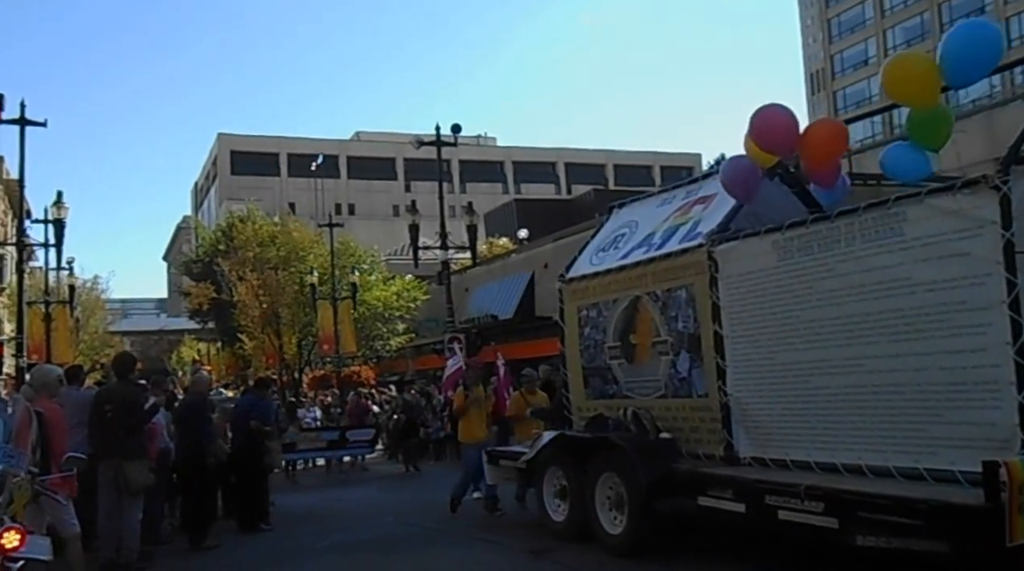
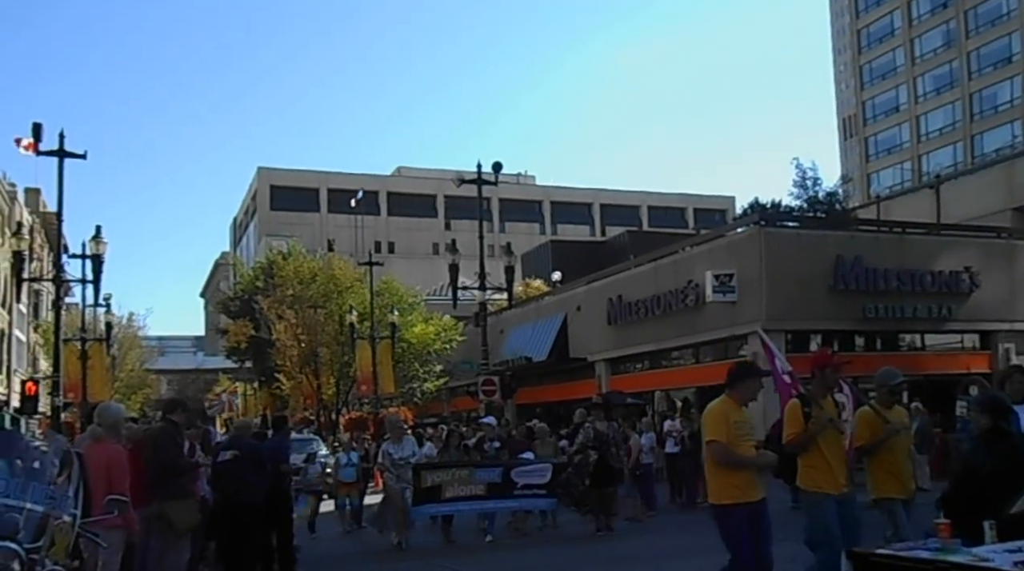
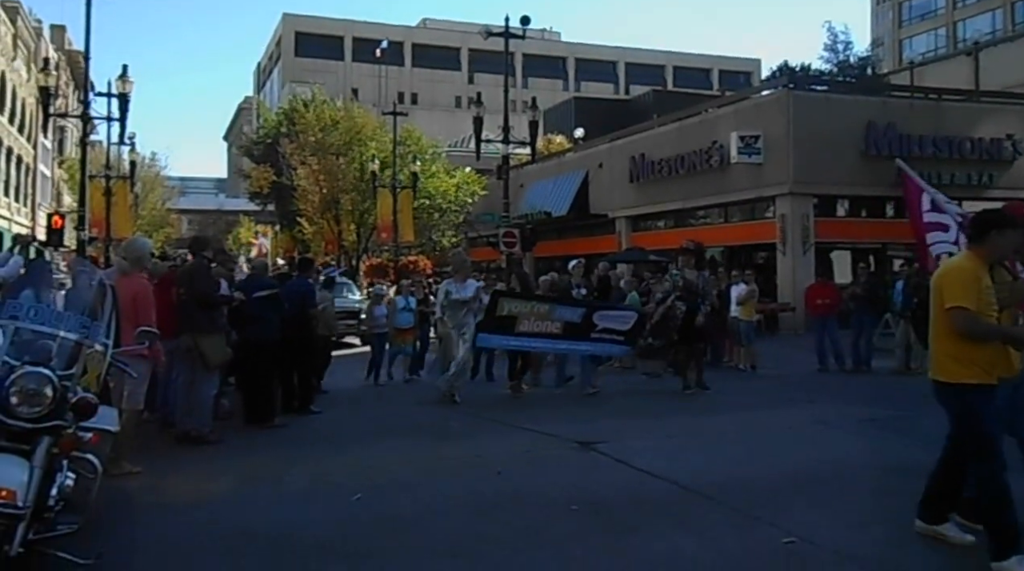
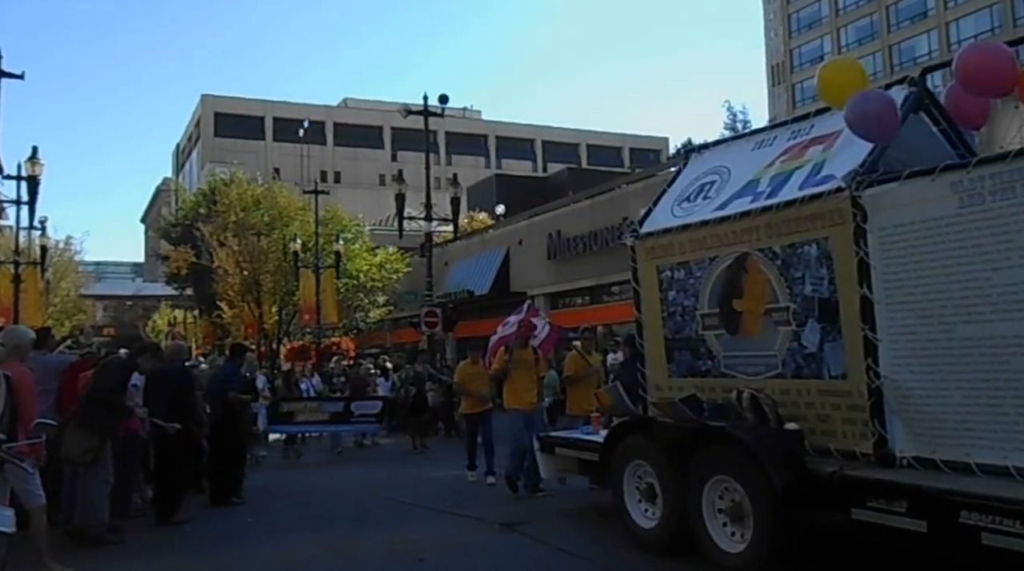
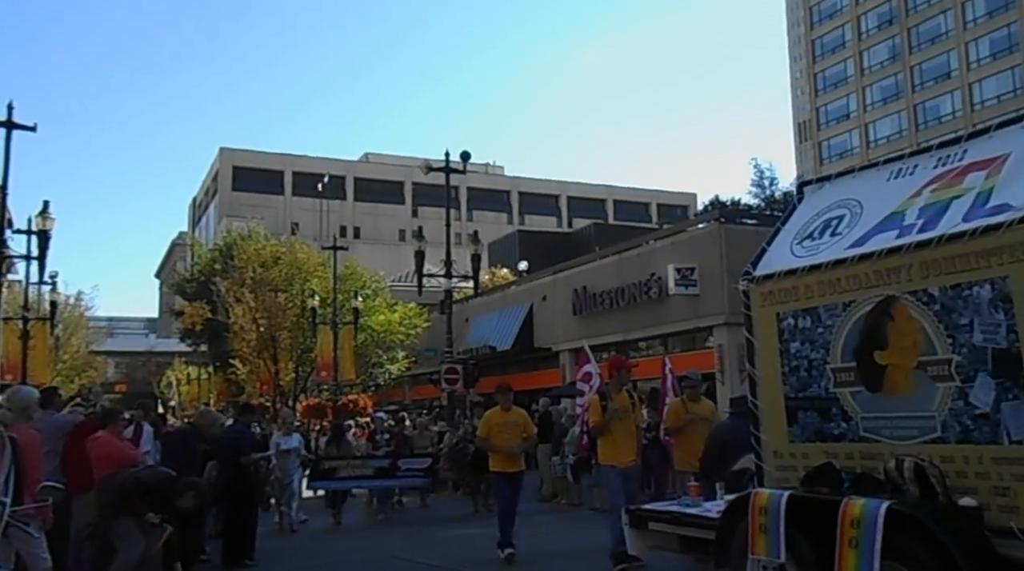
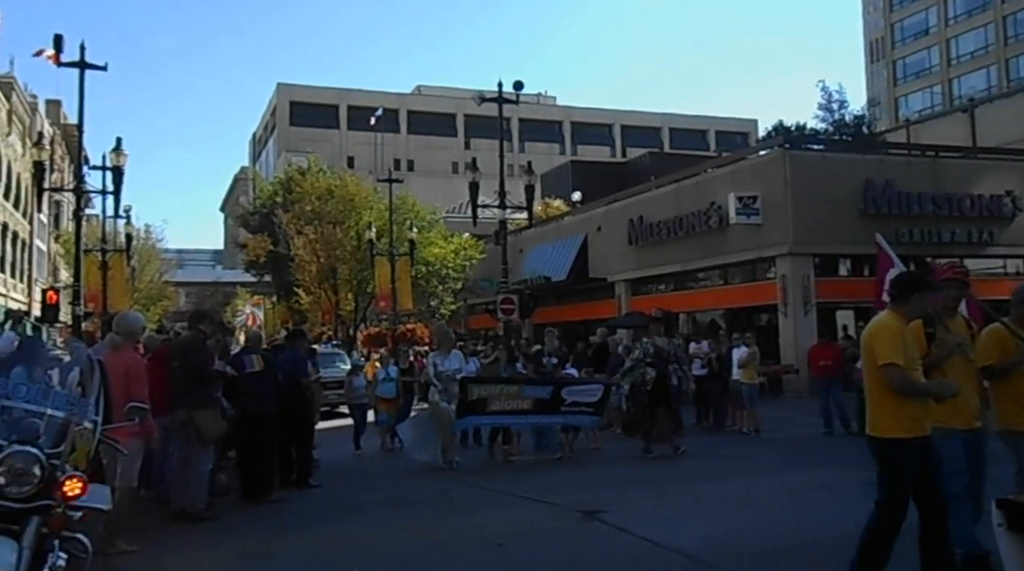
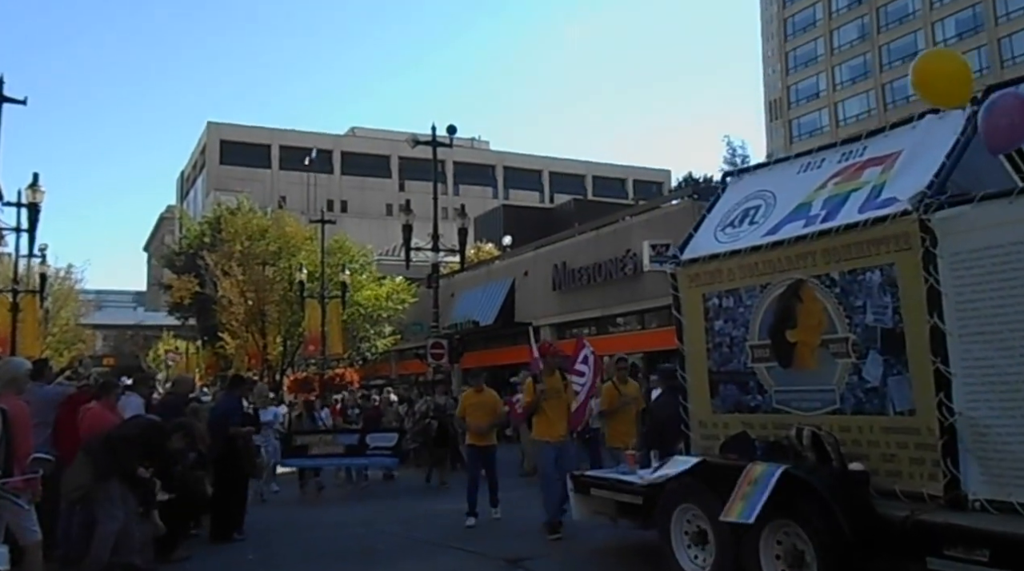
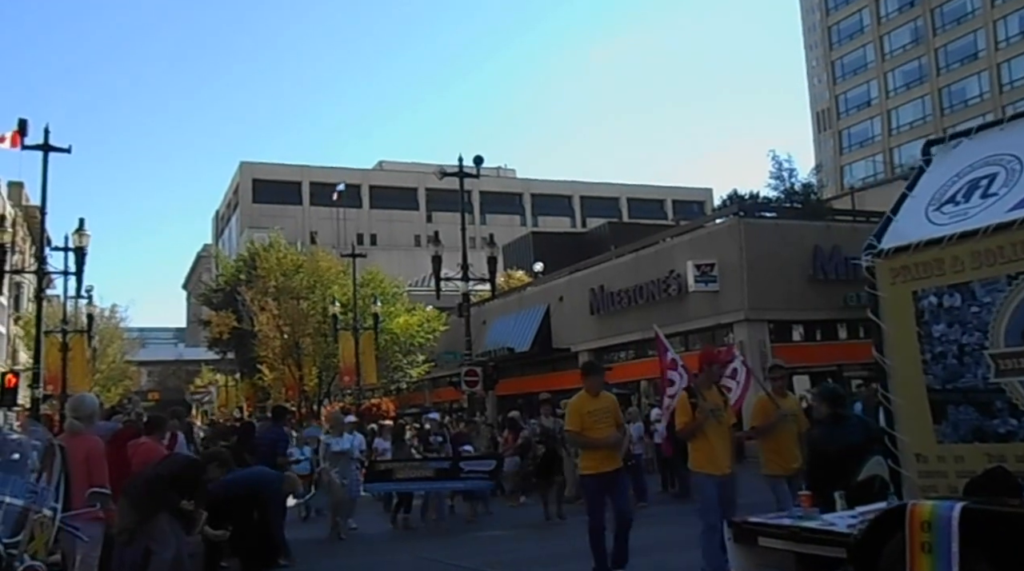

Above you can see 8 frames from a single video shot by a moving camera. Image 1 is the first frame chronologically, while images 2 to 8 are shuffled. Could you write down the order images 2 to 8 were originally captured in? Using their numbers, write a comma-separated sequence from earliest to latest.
4, 7, 5, 8, 2, 6, 3
